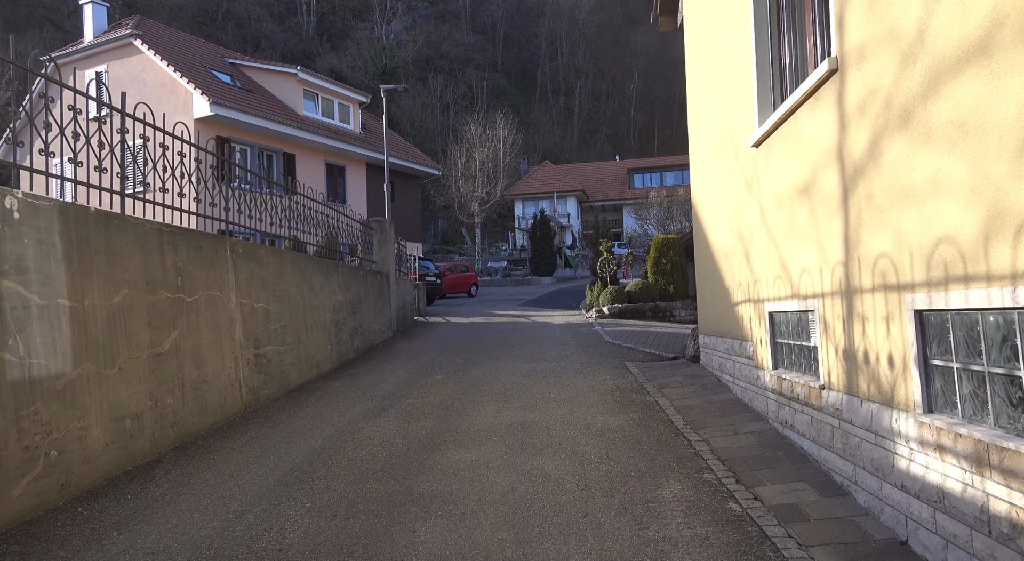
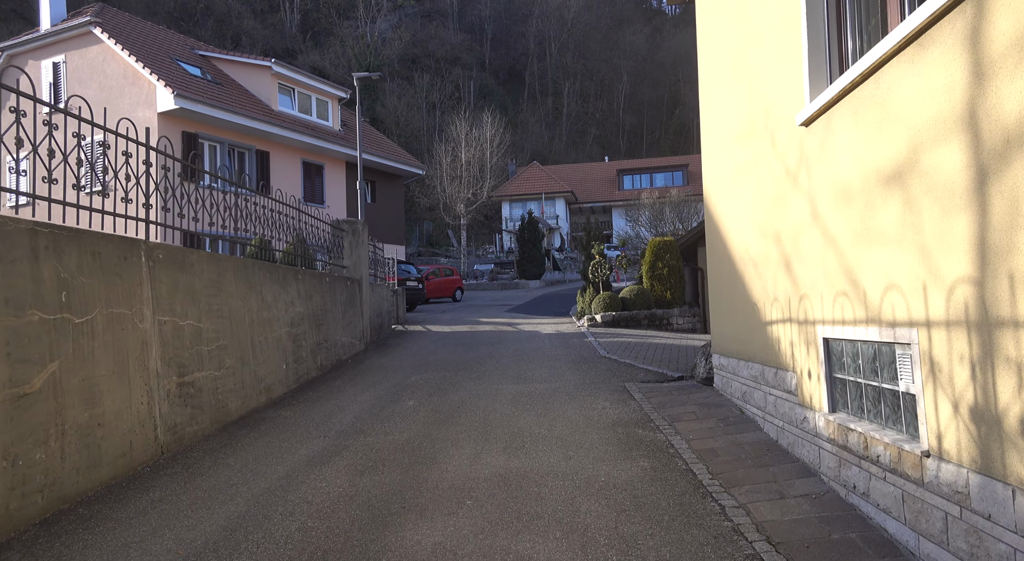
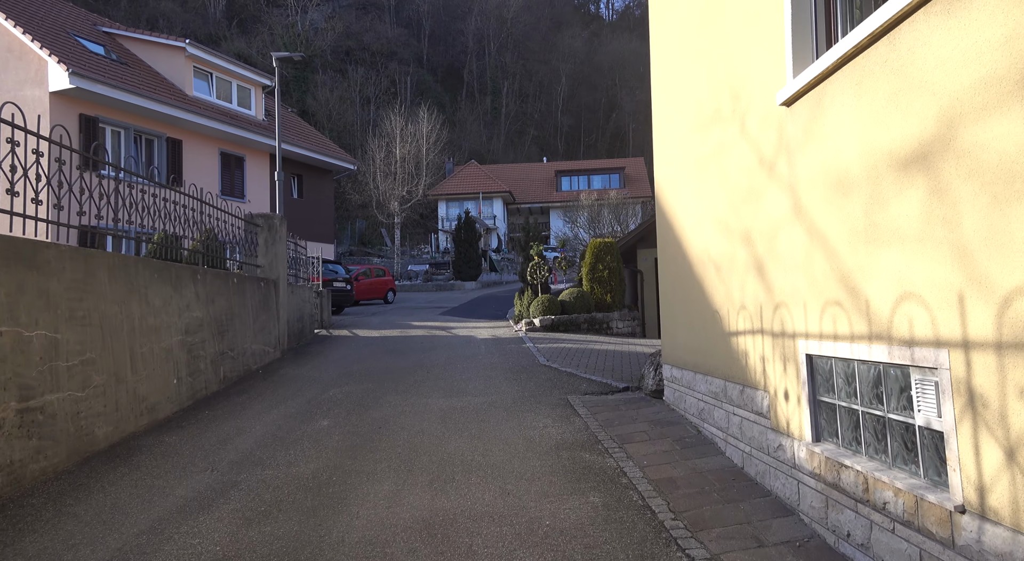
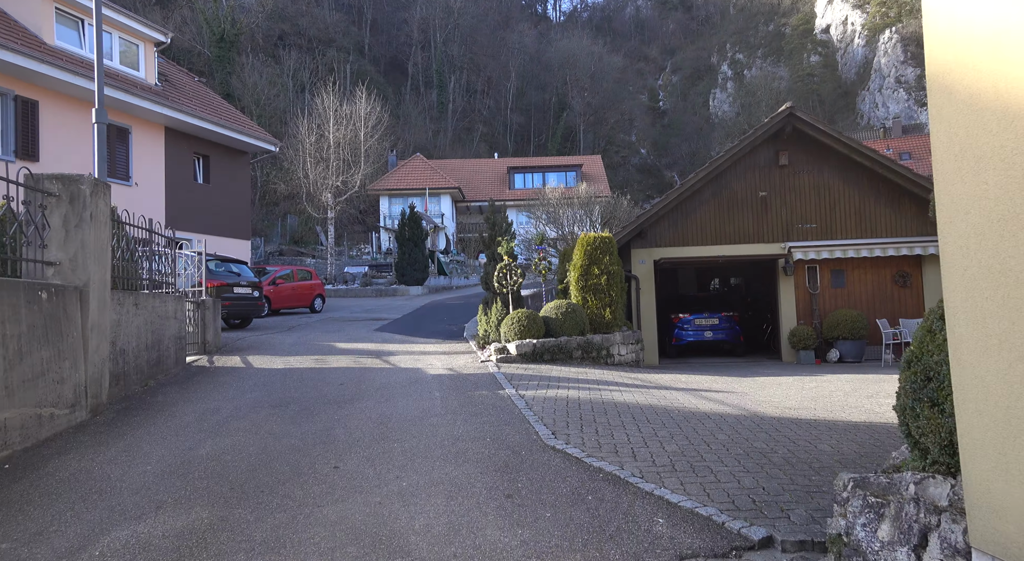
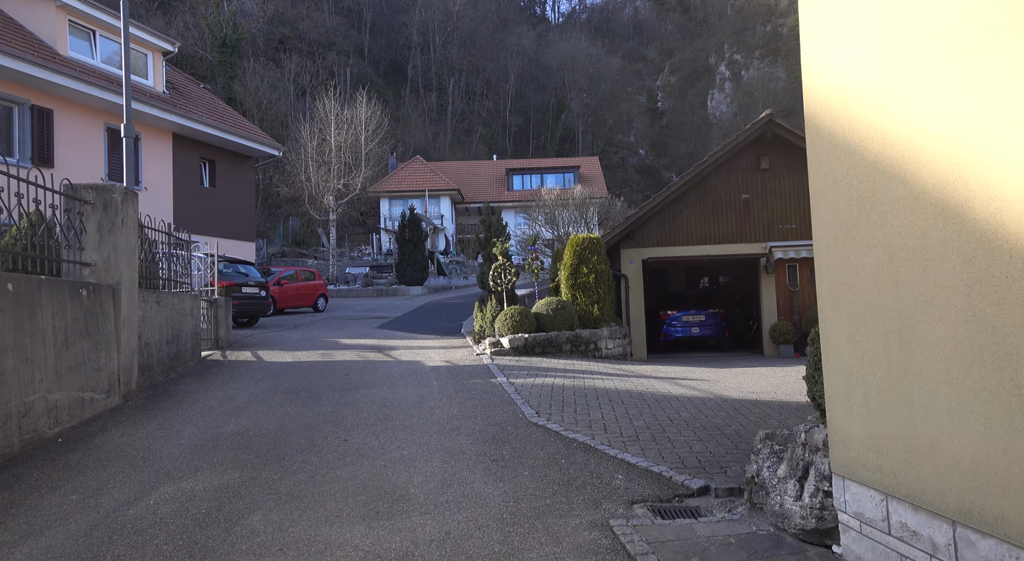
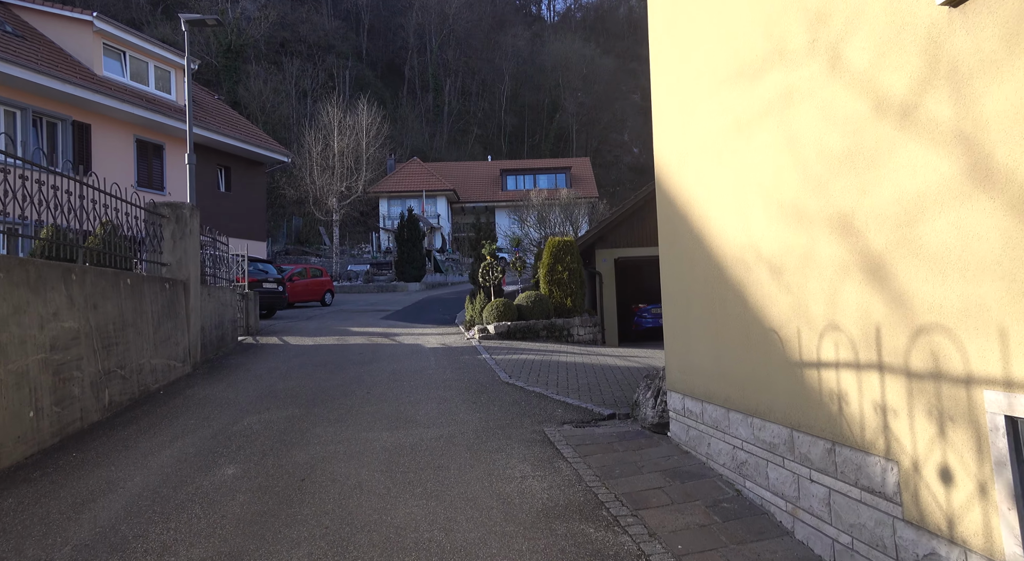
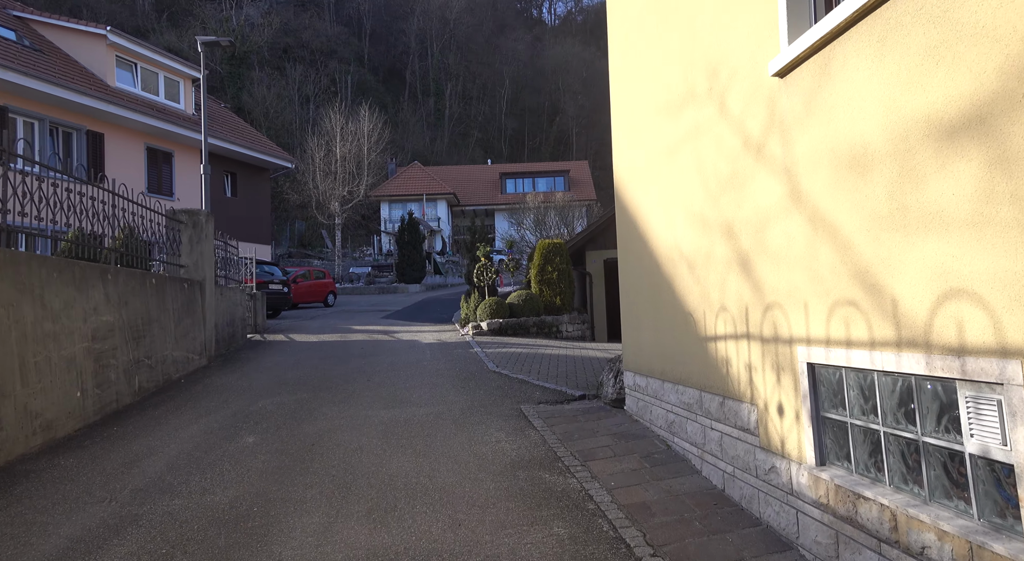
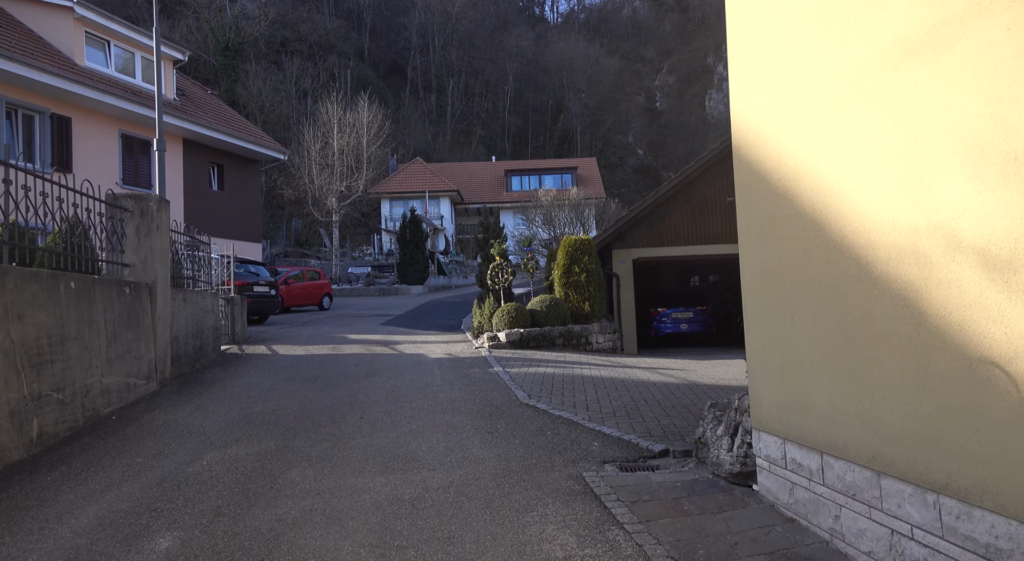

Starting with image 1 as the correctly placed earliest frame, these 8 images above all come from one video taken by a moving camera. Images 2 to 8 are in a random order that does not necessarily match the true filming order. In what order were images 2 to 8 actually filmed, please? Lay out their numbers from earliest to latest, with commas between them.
2, 3, 7, 6, 8, 5, 4
